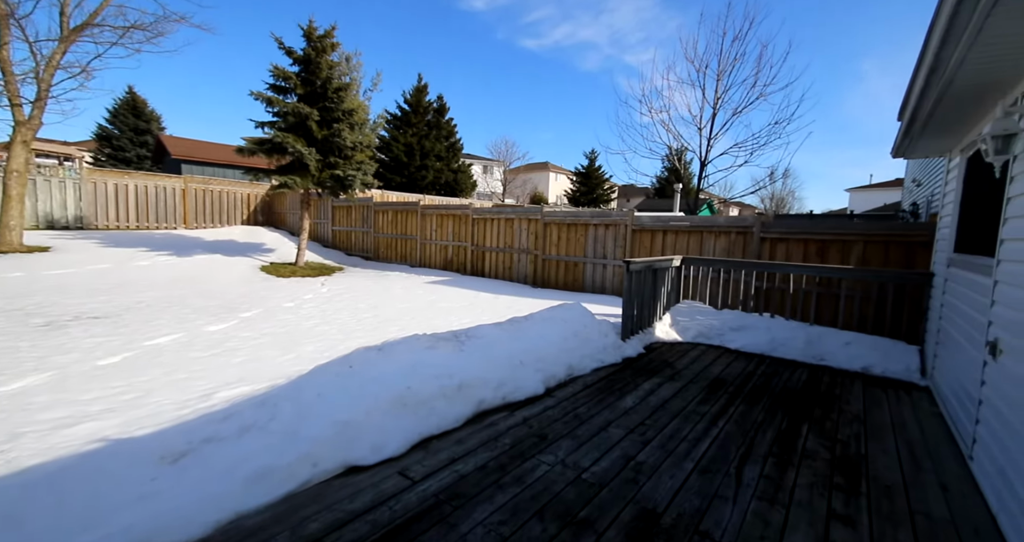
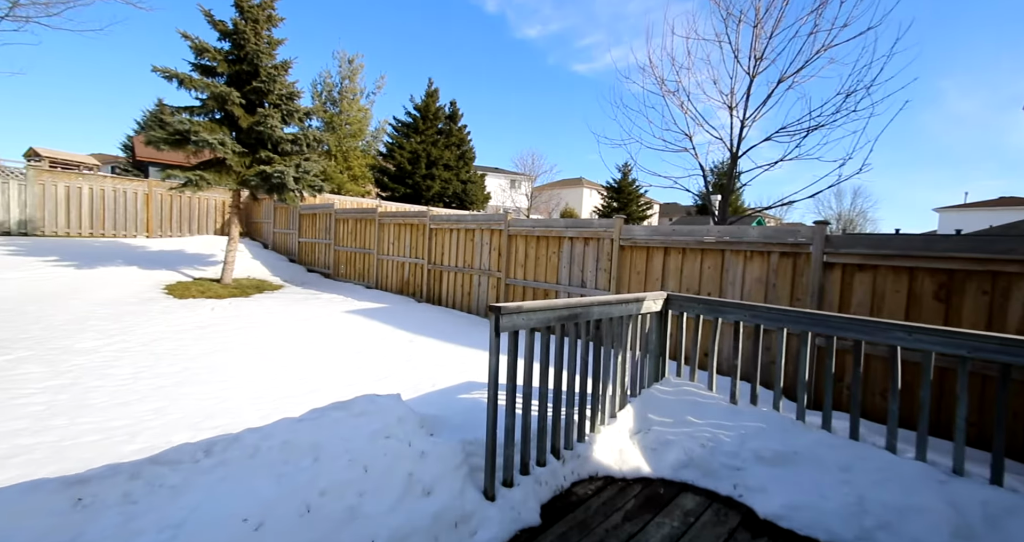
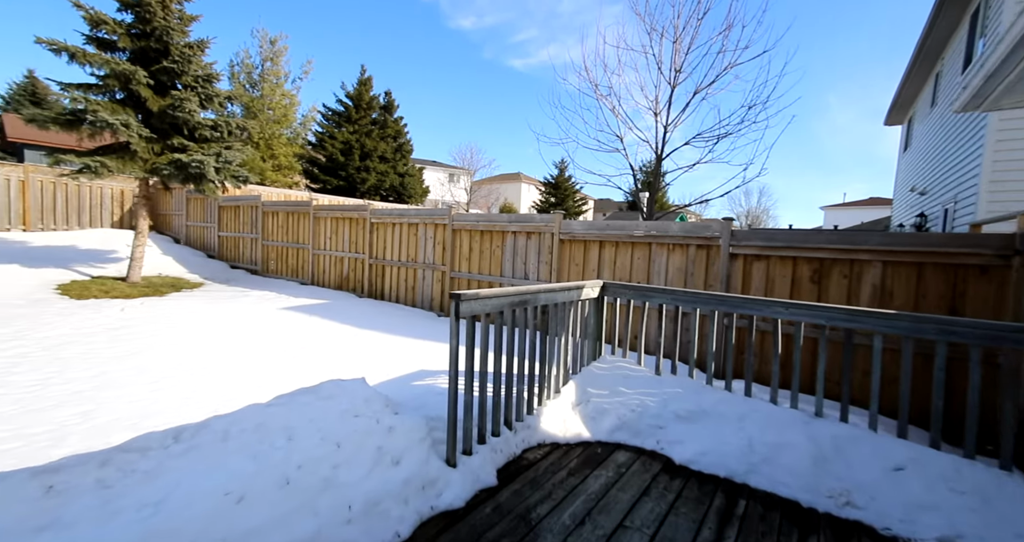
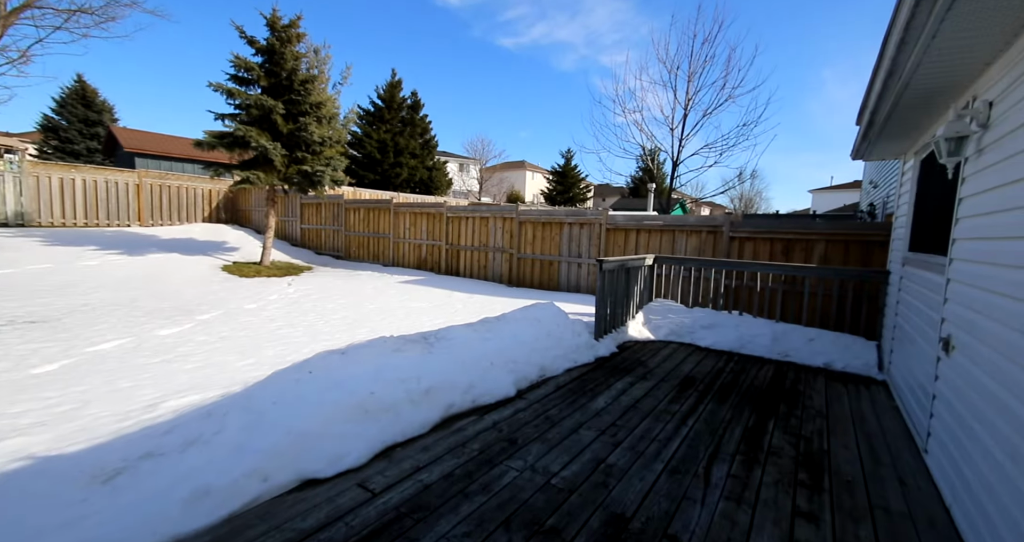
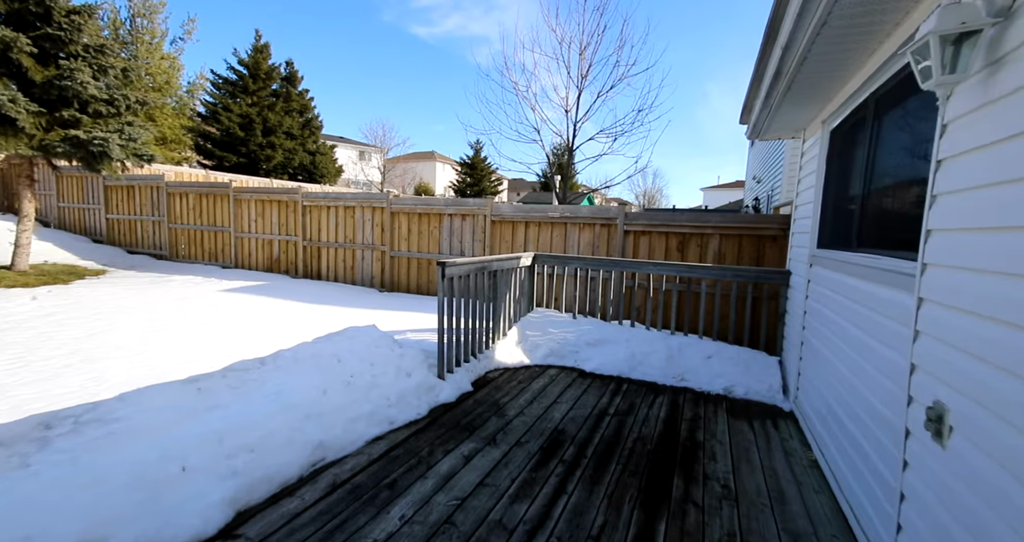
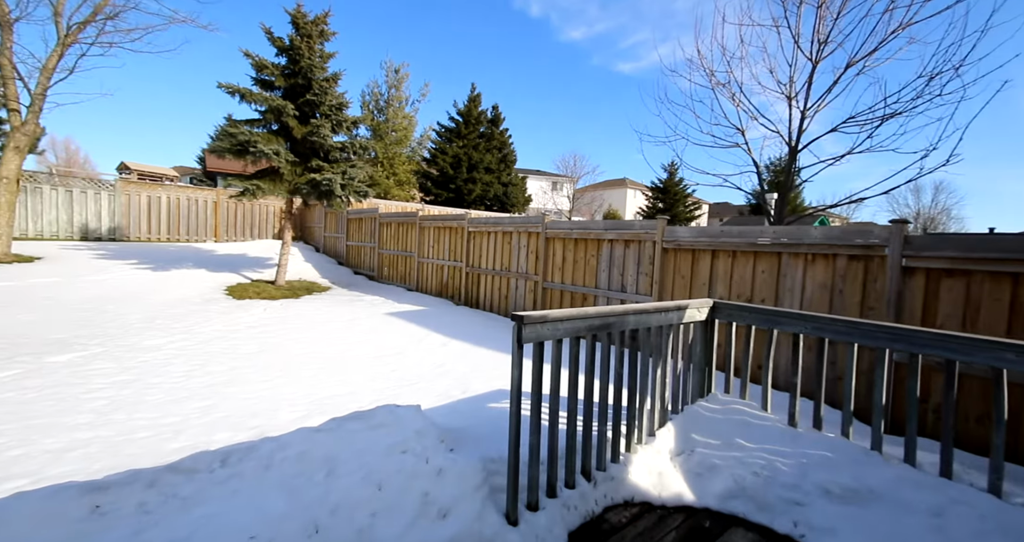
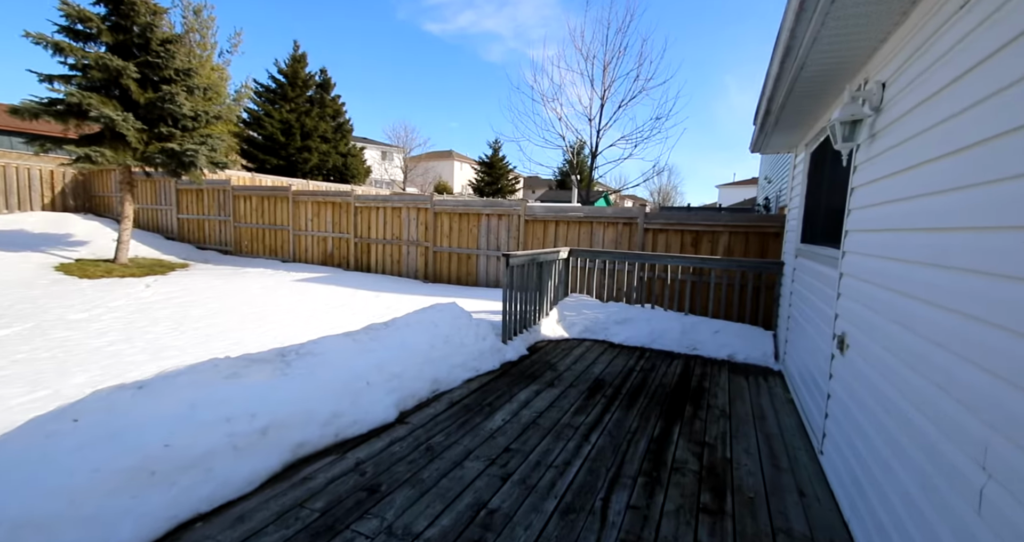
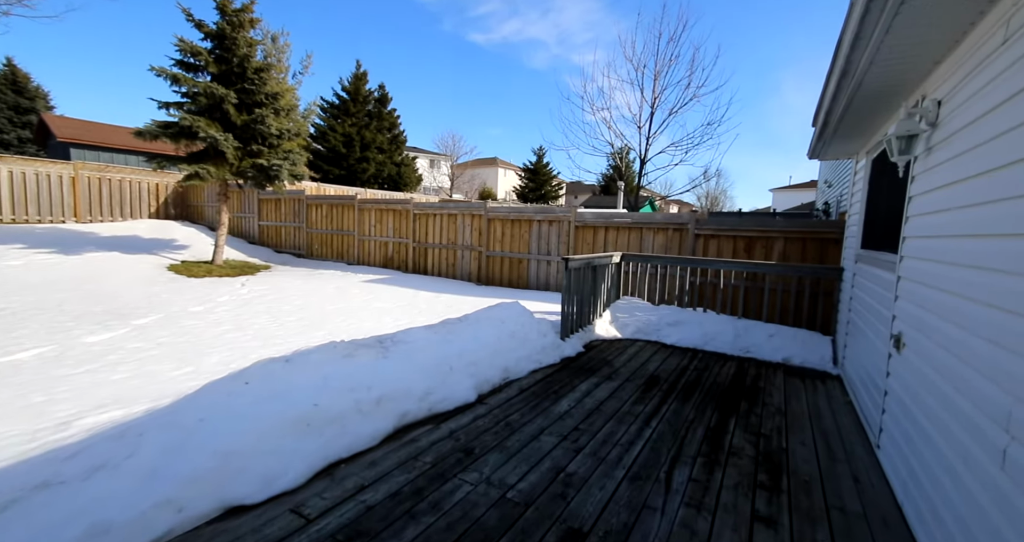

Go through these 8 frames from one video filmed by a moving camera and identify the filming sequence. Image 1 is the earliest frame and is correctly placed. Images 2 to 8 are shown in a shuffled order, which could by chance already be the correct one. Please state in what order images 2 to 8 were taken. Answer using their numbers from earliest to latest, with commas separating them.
4, 8, 7, 5, 3, 2, 6
